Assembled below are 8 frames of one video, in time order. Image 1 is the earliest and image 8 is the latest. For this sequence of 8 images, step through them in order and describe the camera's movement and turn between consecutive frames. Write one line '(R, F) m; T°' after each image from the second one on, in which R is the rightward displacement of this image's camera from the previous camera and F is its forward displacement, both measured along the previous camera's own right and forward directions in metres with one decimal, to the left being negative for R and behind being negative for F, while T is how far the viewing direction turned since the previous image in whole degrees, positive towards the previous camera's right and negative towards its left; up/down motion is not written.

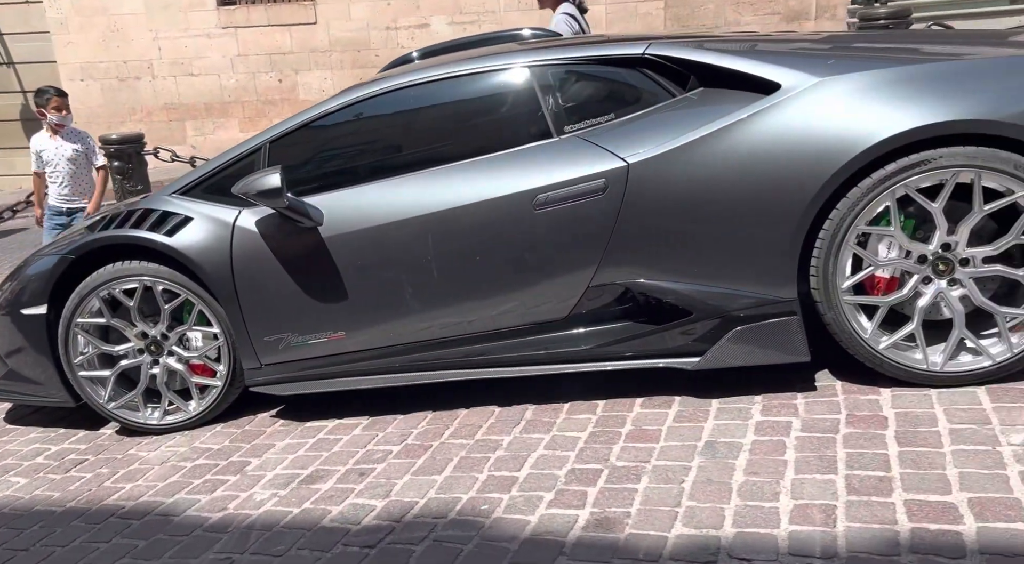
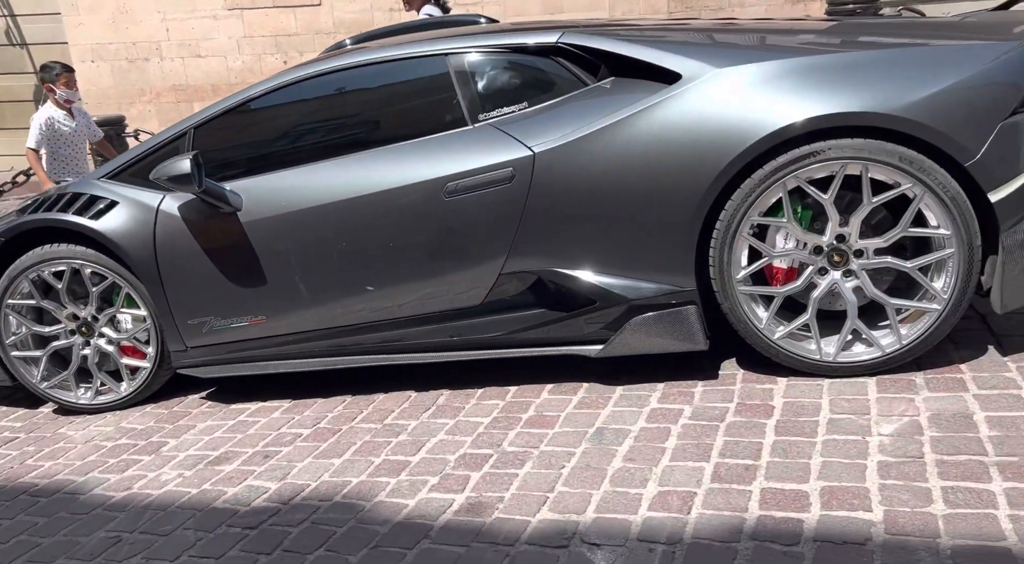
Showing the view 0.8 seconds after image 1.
(+0.5, 0.0) m; -1°
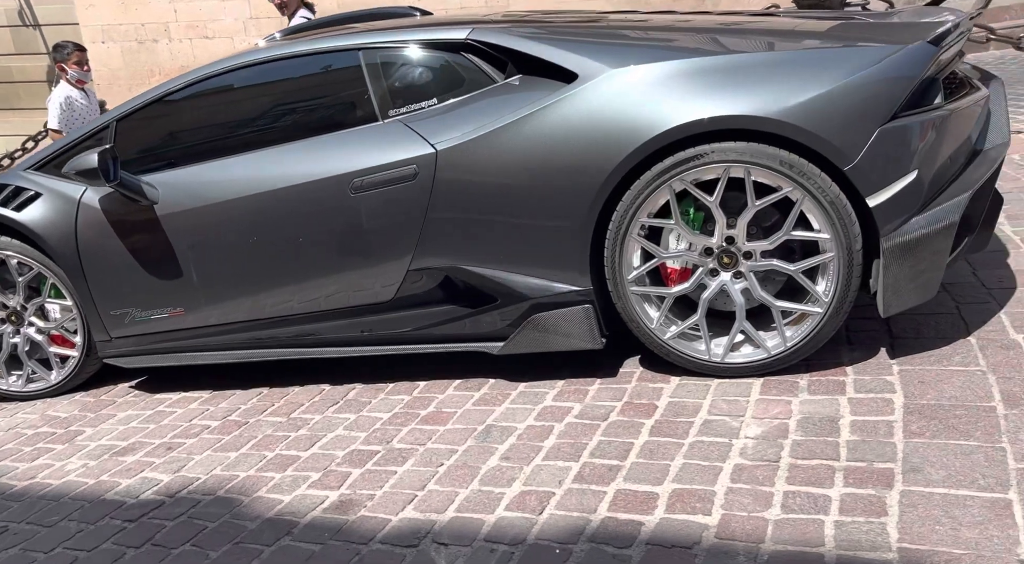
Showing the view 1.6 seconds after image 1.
(+0.5, 0.0) m; -1°
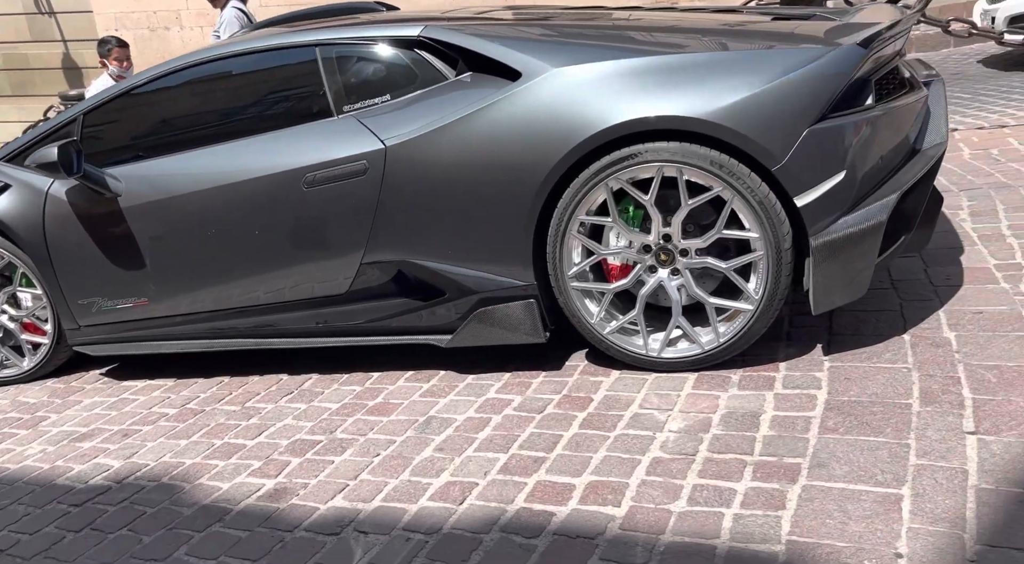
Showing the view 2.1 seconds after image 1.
(+0.3, -0.1) m; -1°
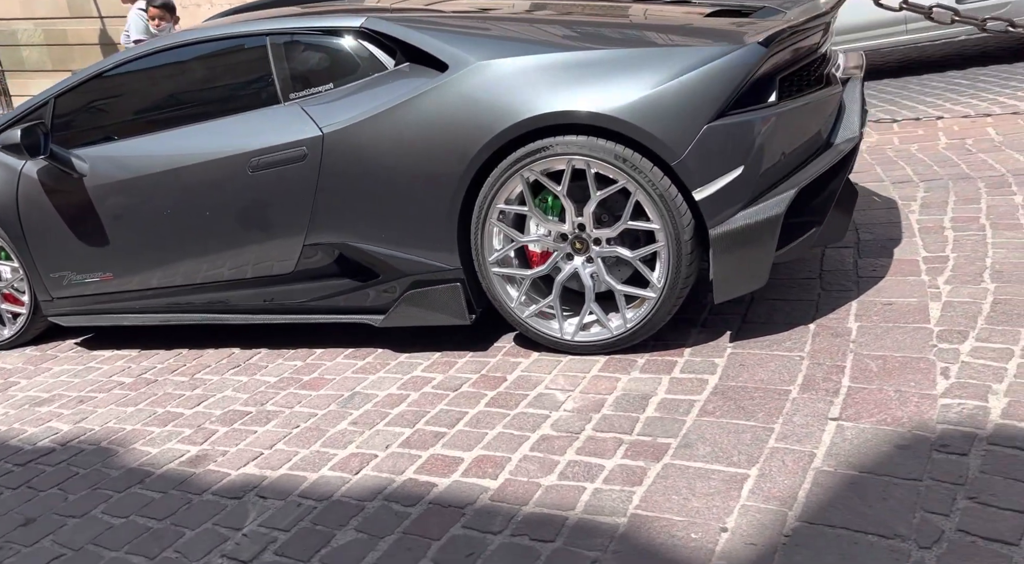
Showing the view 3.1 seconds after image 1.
(+0.5, -0.2) m; -2°
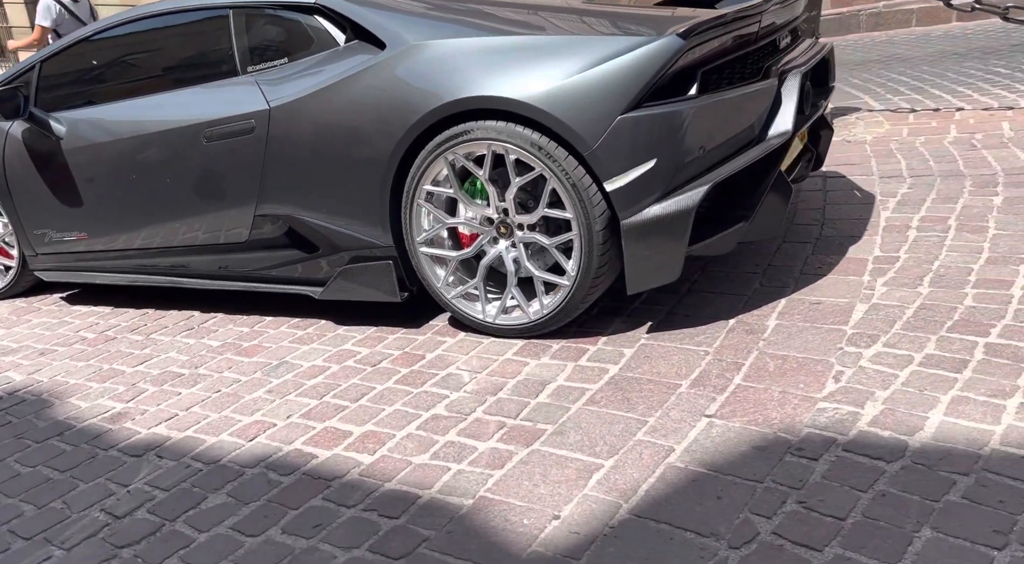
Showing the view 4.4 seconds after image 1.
(+0.6, -0.1) m; -4°
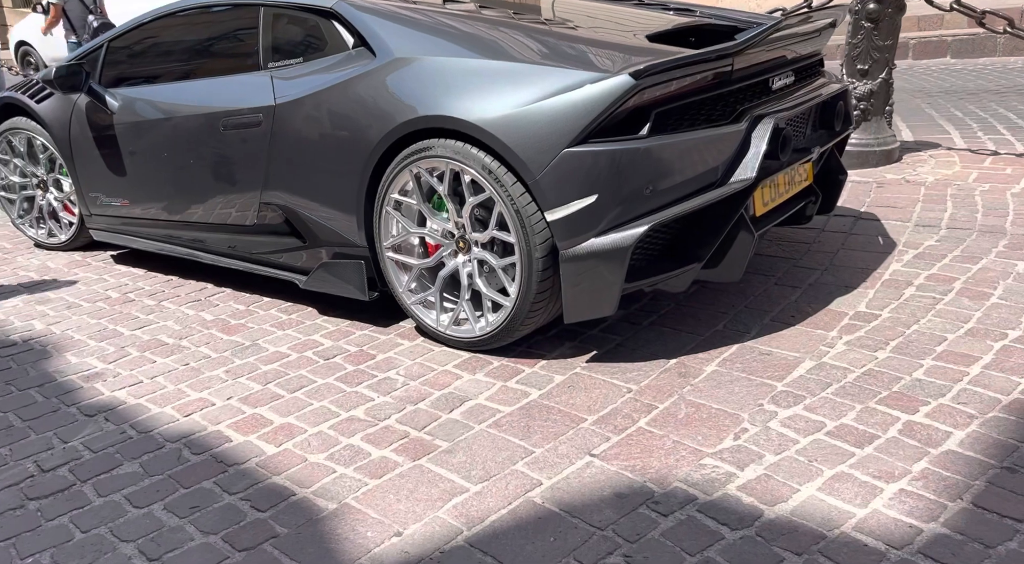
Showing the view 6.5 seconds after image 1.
(+0.8, -0.1) m; -9°
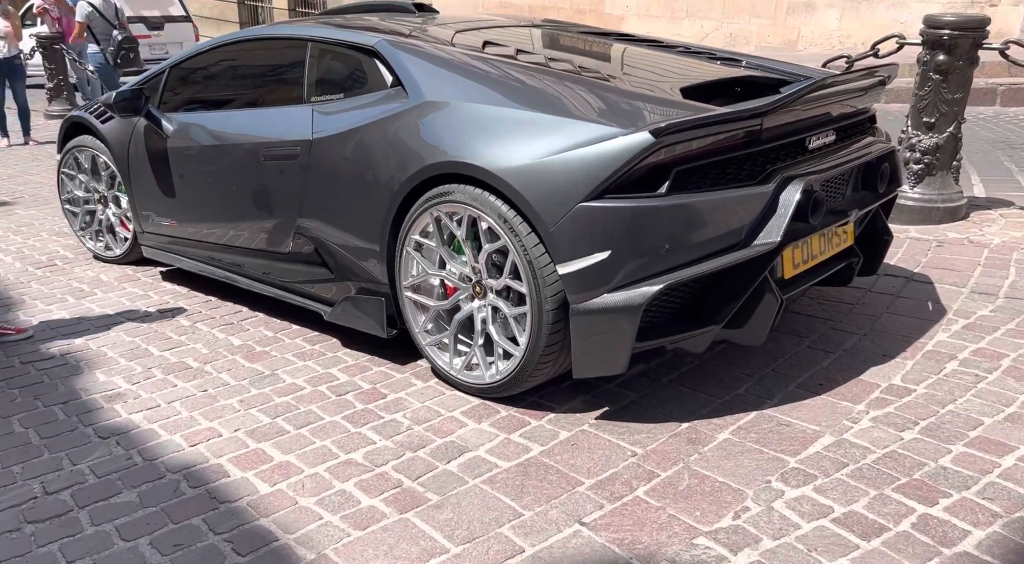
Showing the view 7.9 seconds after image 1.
(+0.3, +0.1) m; -5°
